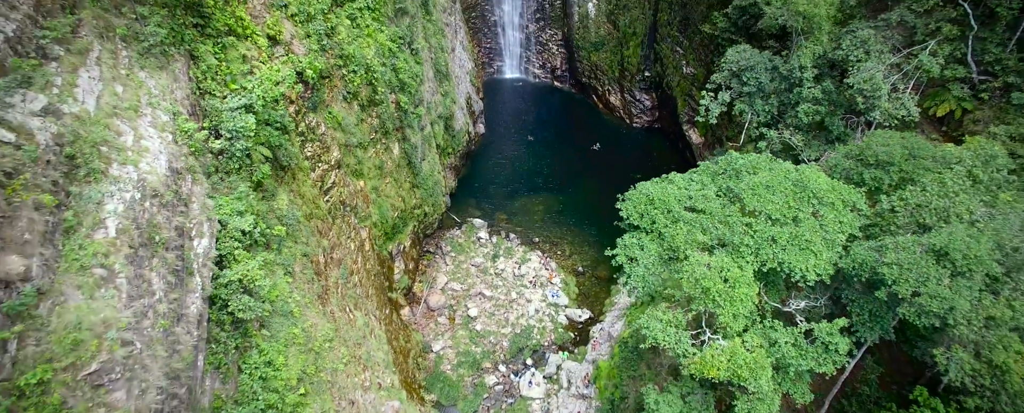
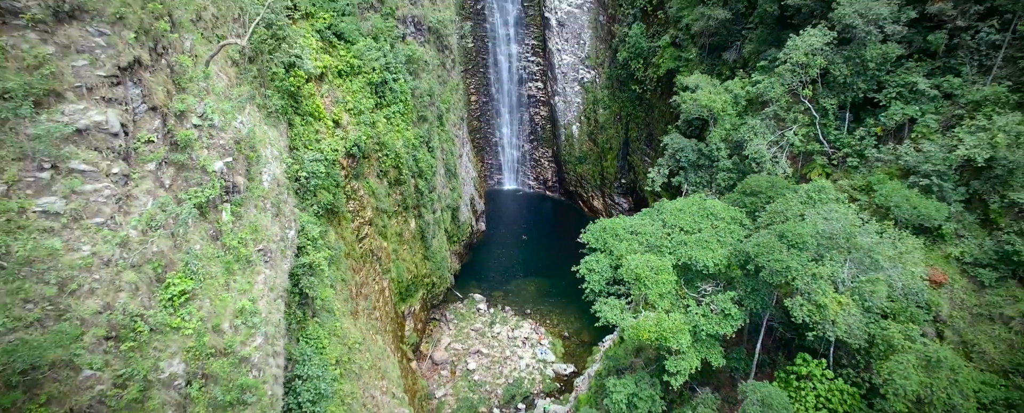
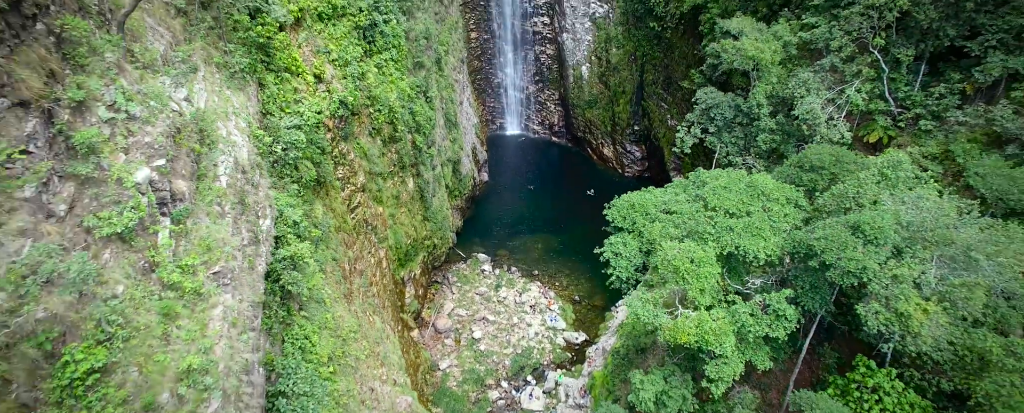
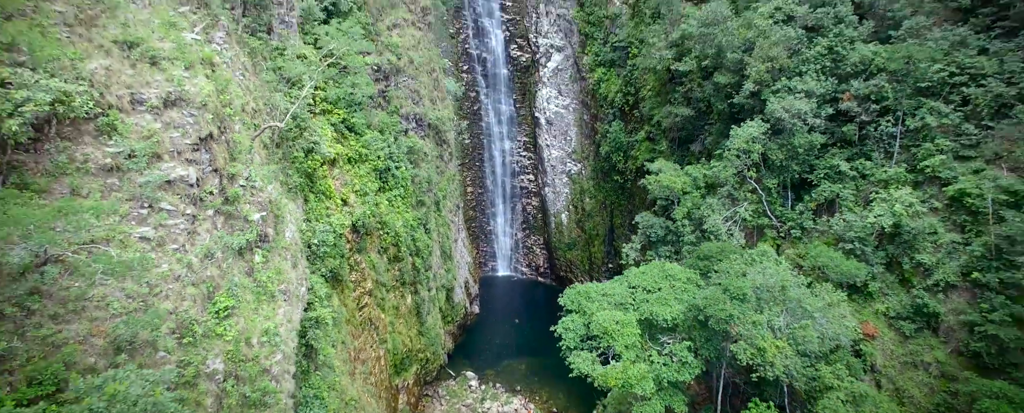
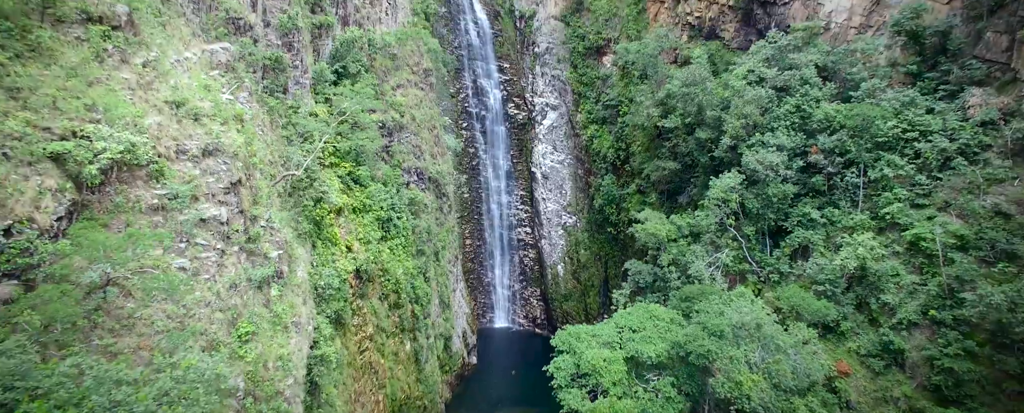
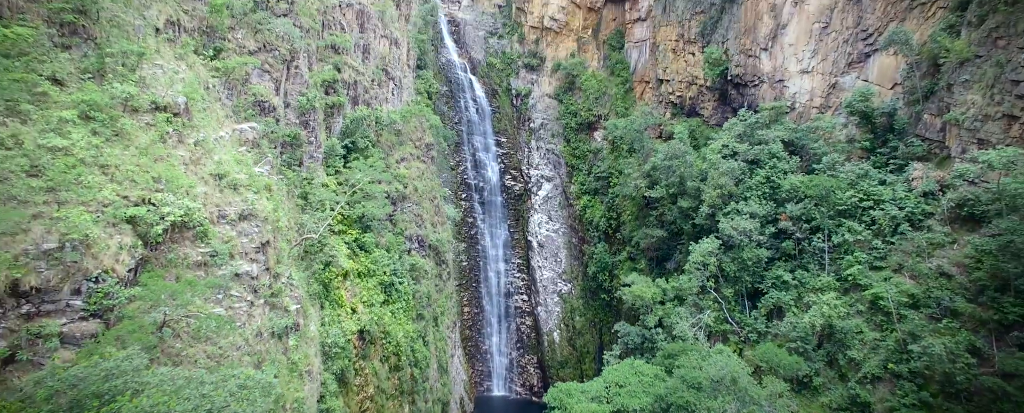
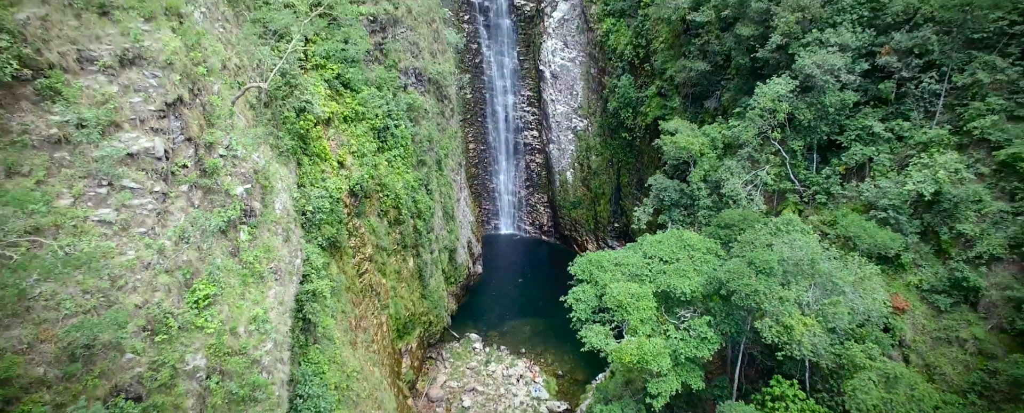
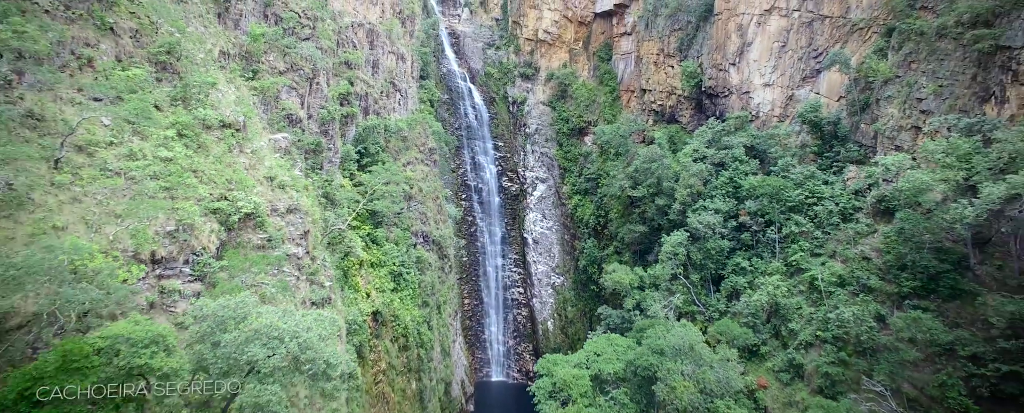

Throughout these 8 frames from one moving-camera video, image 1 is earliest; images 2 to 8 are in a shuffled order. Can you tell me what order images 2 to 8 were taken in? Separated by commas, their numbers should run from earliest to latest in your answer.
3, 2, 7, 4, 5, 6, 8
